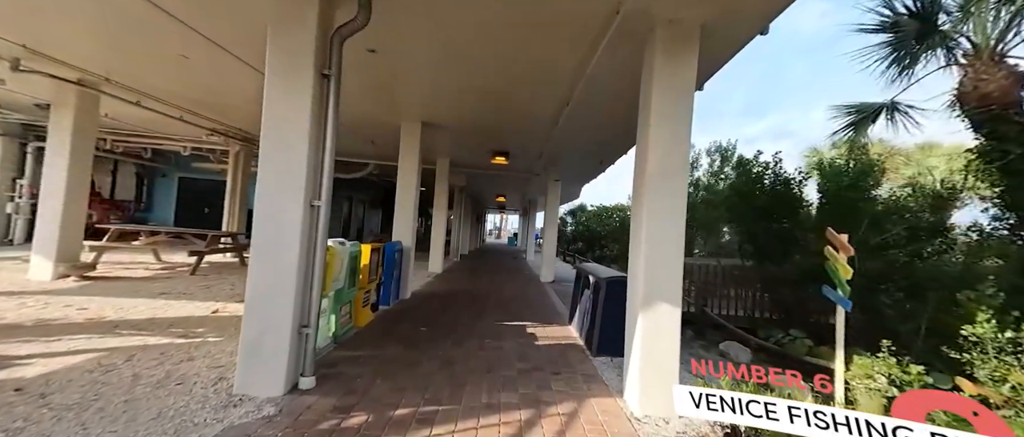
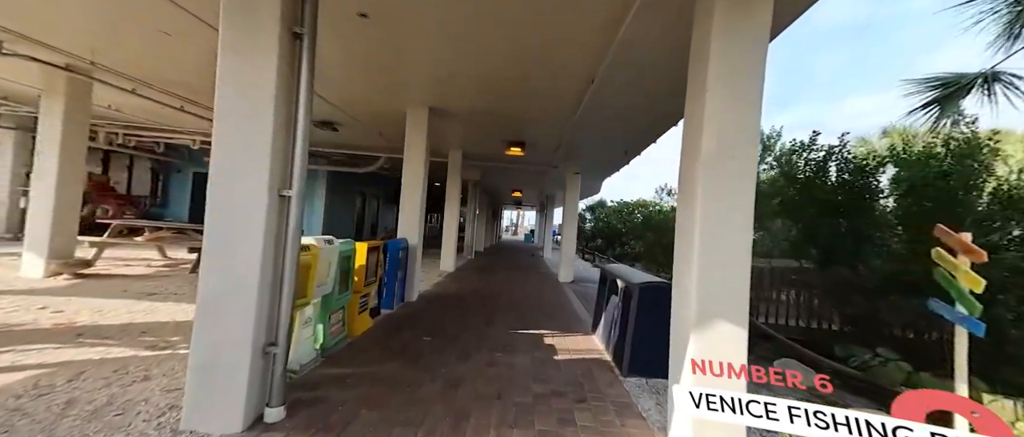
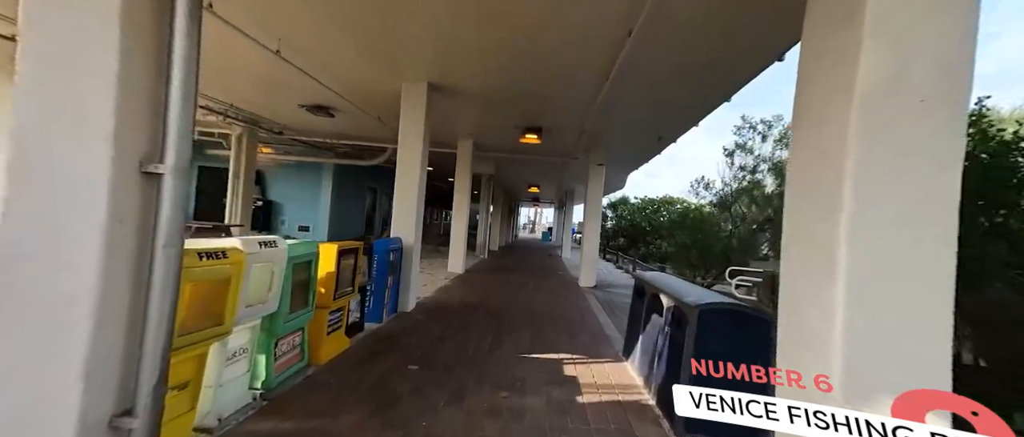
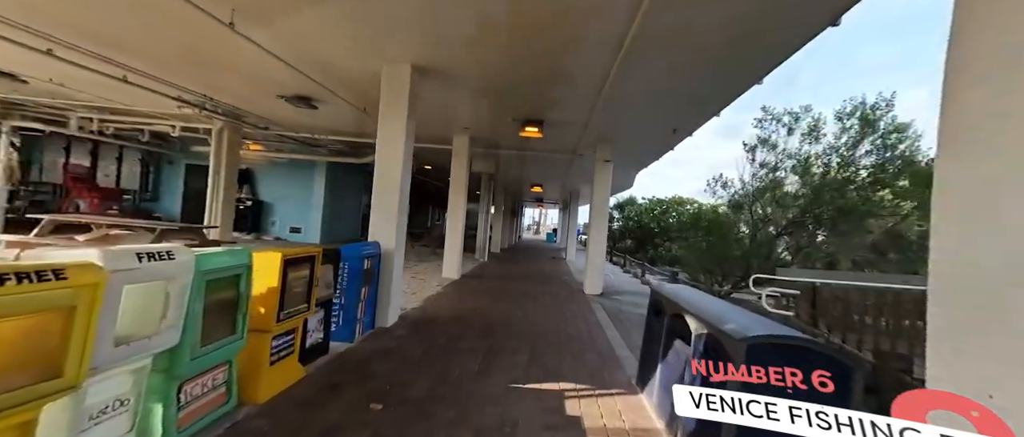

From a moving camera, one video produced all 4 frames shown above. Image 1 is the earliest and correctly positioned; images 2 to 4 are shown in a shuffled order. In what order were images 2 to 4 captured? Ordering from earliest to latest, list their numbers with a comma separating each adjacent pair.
2, 3, 4
